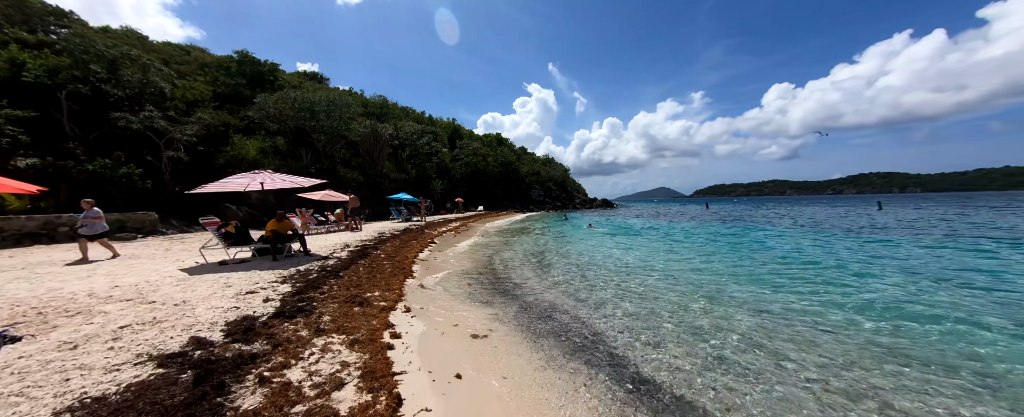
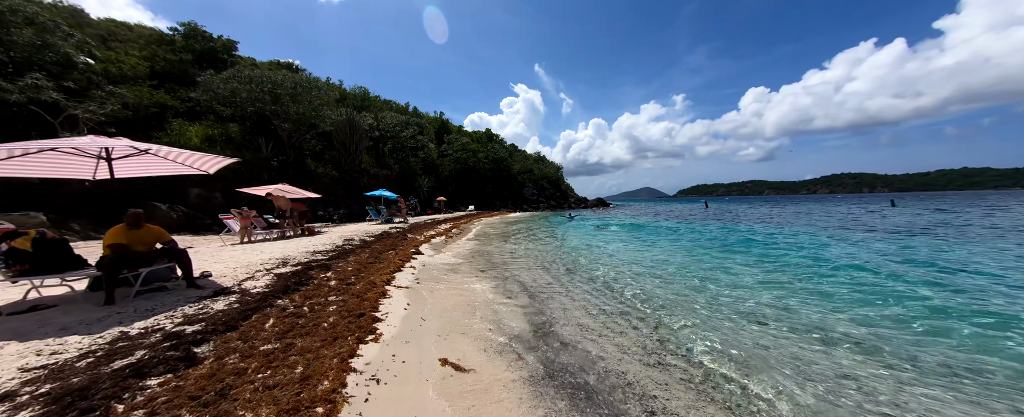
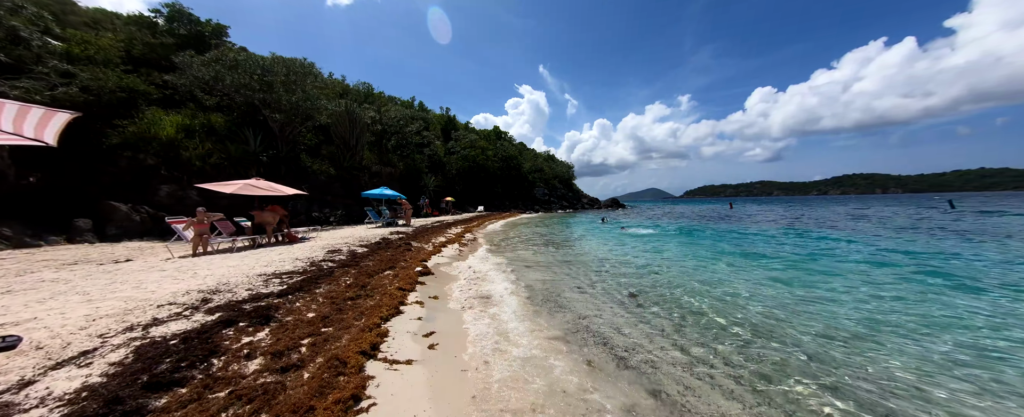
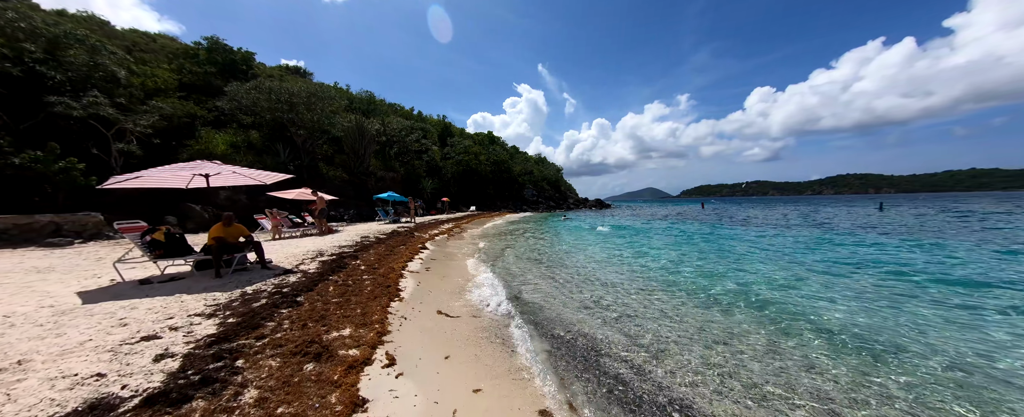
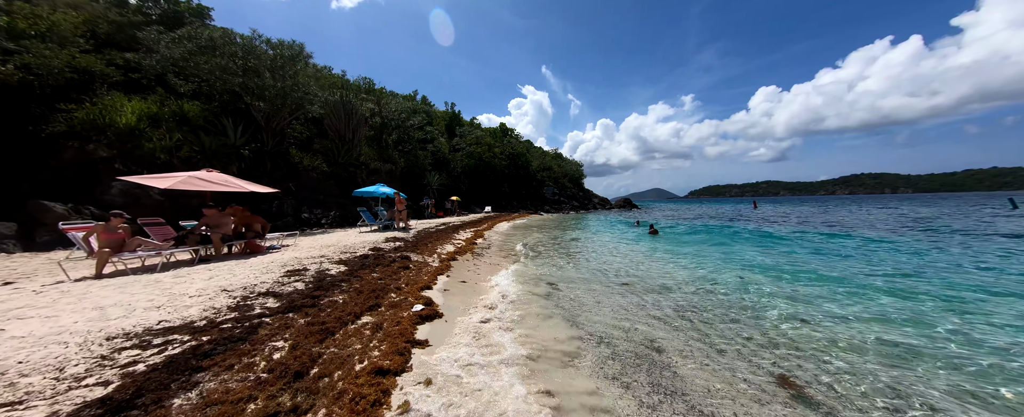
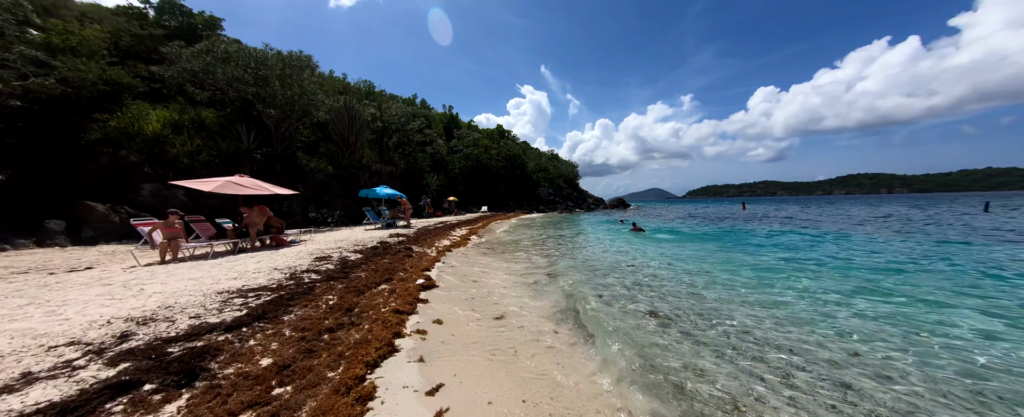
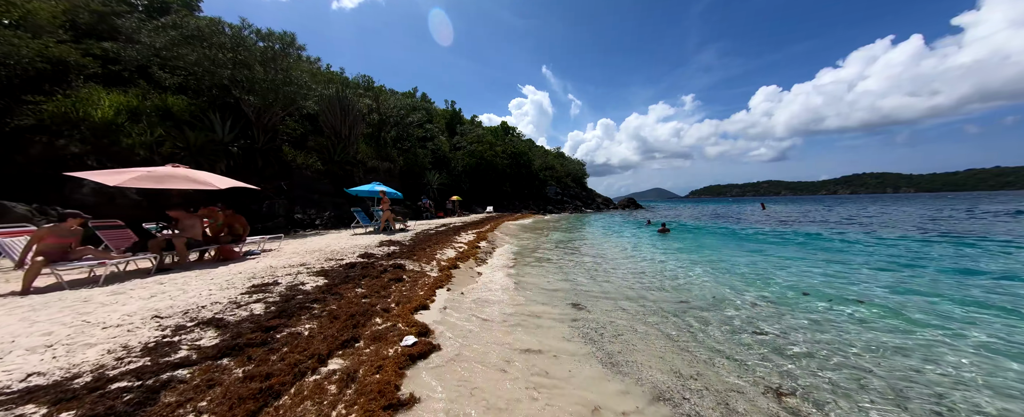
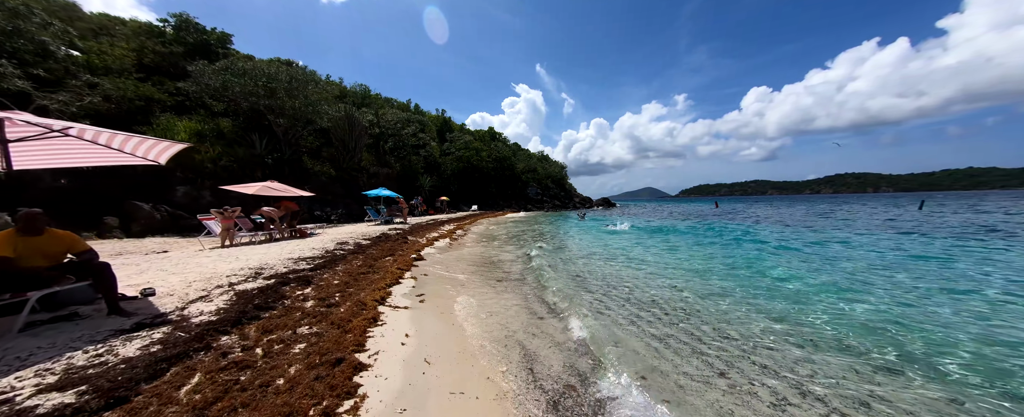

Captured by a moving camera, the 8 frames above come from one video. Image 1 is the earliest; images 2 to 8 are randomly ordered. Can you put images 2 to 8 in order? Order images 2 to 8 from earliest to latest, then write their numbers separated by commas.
4, 2, 8, 3, 6, 5, 7
